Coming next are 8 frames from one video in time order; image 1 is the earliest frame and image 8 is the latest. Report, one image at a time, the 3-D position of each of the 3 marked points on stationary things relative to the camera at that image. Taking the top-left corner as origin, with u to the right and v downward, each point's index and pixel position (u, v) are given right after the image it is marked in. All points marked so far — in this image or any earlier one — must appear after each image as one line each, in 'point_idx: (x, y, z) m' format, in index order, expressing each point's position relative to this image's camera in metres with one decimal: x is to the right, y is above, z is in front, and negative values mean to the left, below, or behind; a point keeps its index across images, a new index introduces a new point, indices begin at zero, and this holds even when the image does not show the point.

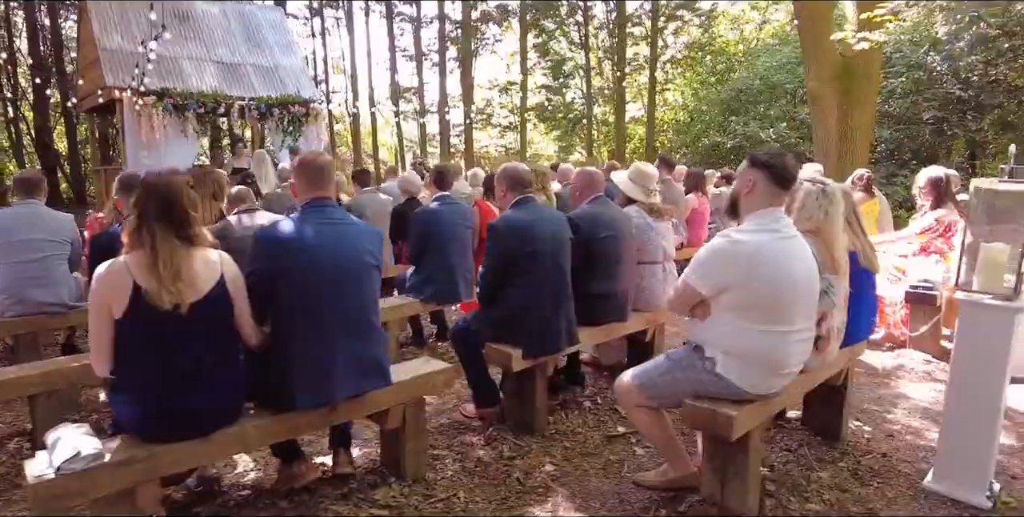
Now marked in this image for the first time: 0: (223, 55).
0: (-6.2, +4.4, +13.3) m
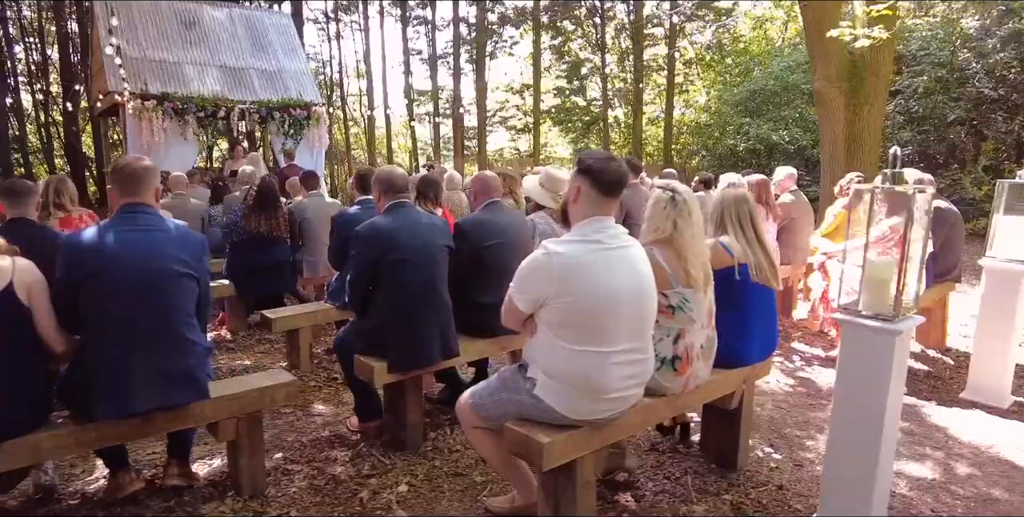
0: (-6.2, +4.4, +13.6) m
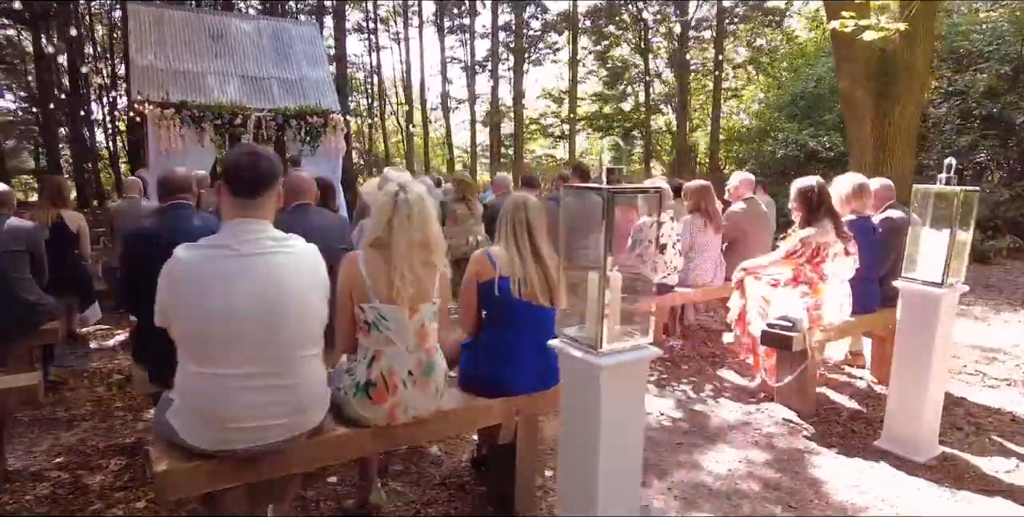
0: (-5.9, +4.3, +14.1) m
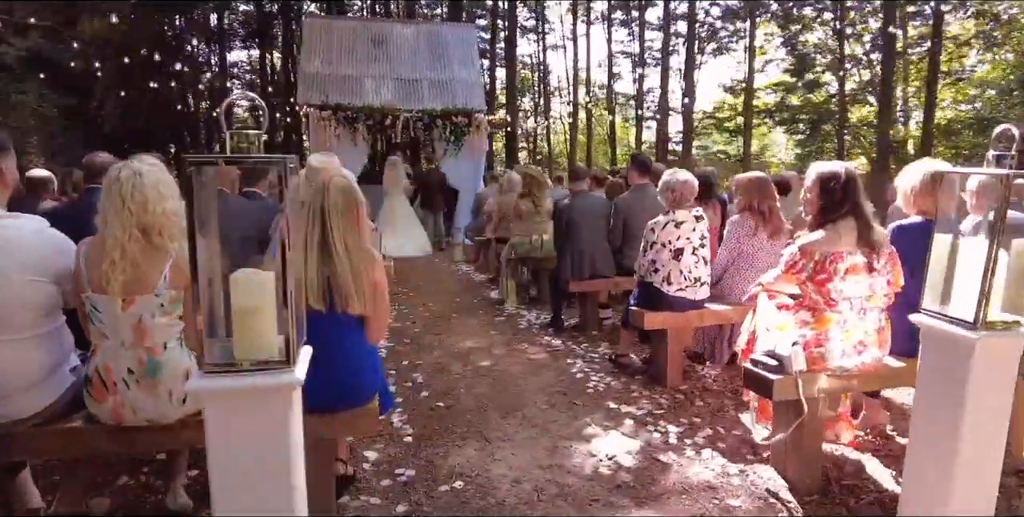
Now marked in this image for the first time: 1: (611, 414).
0: (-2.6, +4.5, +14.9) m
1: (+0.6, -1.0, +4.0) m
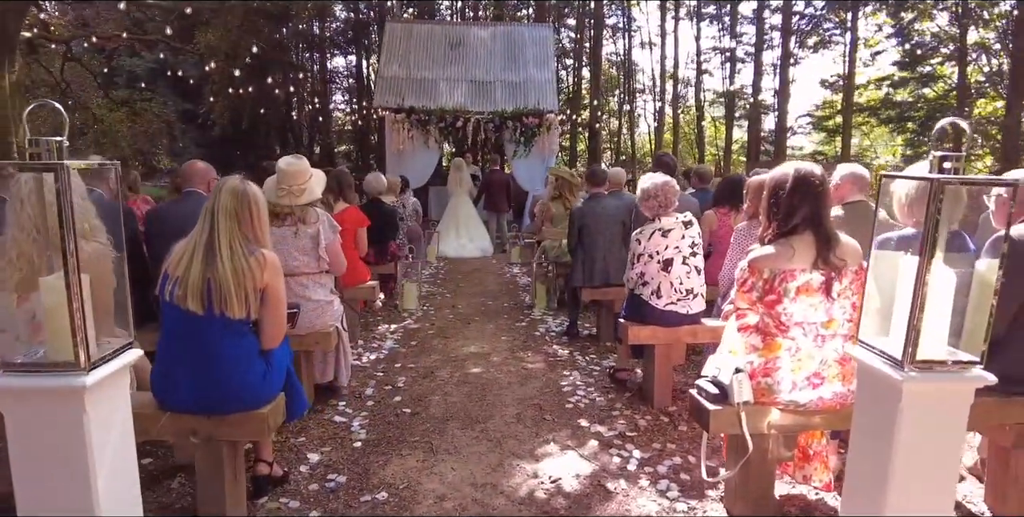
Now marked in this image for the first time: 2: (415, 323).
0: (-0.8, +4.5, +15.0) m
1: (+0.4, -1.1, +3.7) m
2: (-1.0, -0.7, +6.4) m
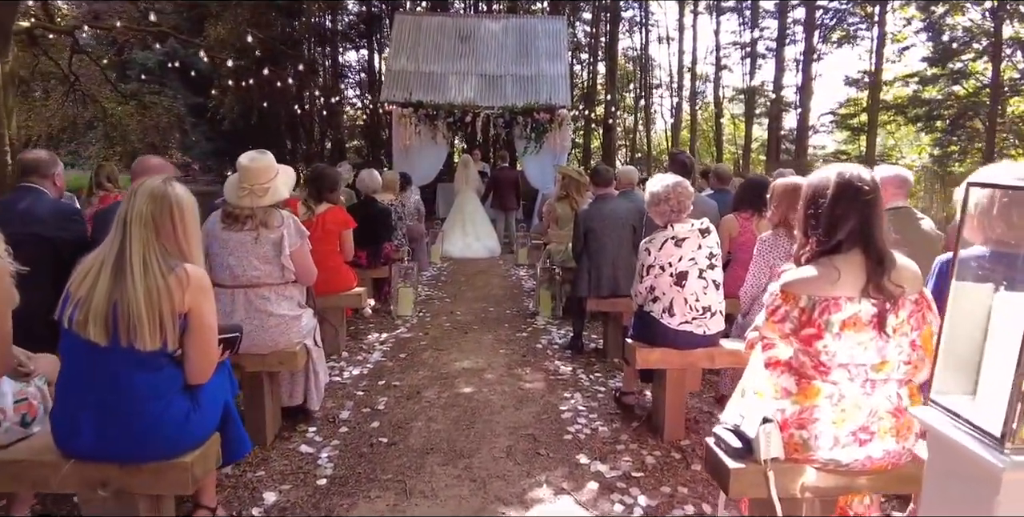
0: (-0.5, +4.5, +14.6) m
1: (+0.3, -1.1, +3.3) m
2: (-1.0, -0.7, +5.9) m
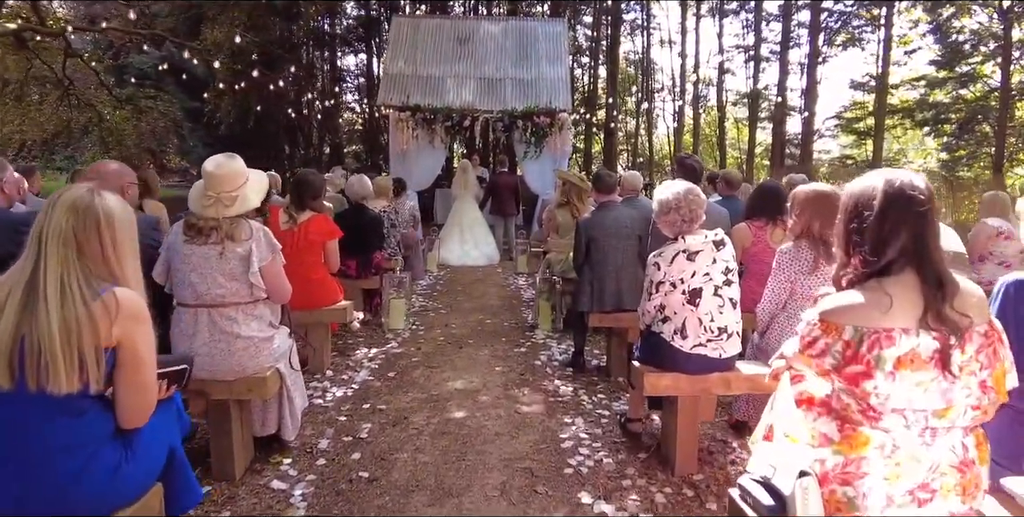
0: (-0.6, +4.3, +14.3) m
1: (+0.3, -1.2, +2.9) m
2: (-1.0, -0.8, +5.6) m
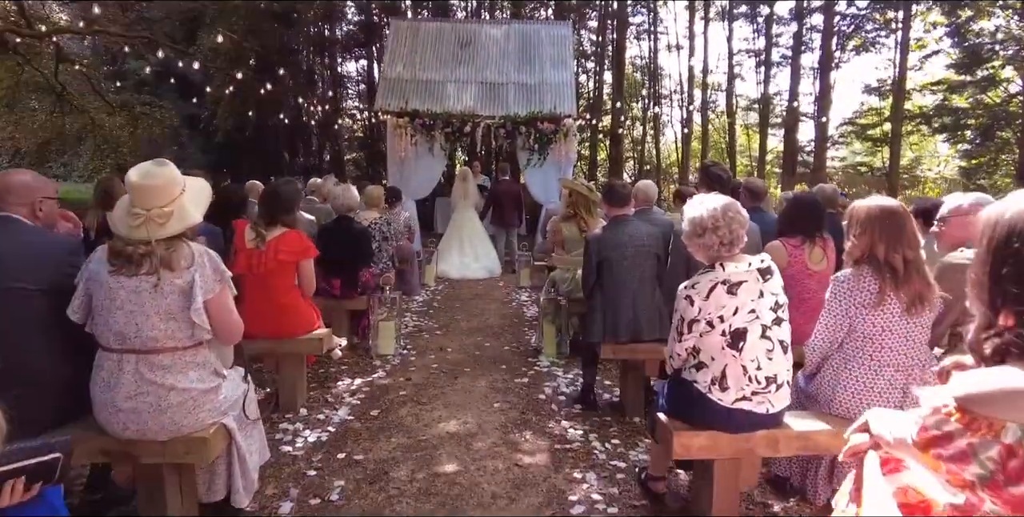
0: (-0.5, +4.1, +13.7) m
1: (+0.3, -1.3, +2.3) m
2: (-1.0, -1.0, +5.0) m
